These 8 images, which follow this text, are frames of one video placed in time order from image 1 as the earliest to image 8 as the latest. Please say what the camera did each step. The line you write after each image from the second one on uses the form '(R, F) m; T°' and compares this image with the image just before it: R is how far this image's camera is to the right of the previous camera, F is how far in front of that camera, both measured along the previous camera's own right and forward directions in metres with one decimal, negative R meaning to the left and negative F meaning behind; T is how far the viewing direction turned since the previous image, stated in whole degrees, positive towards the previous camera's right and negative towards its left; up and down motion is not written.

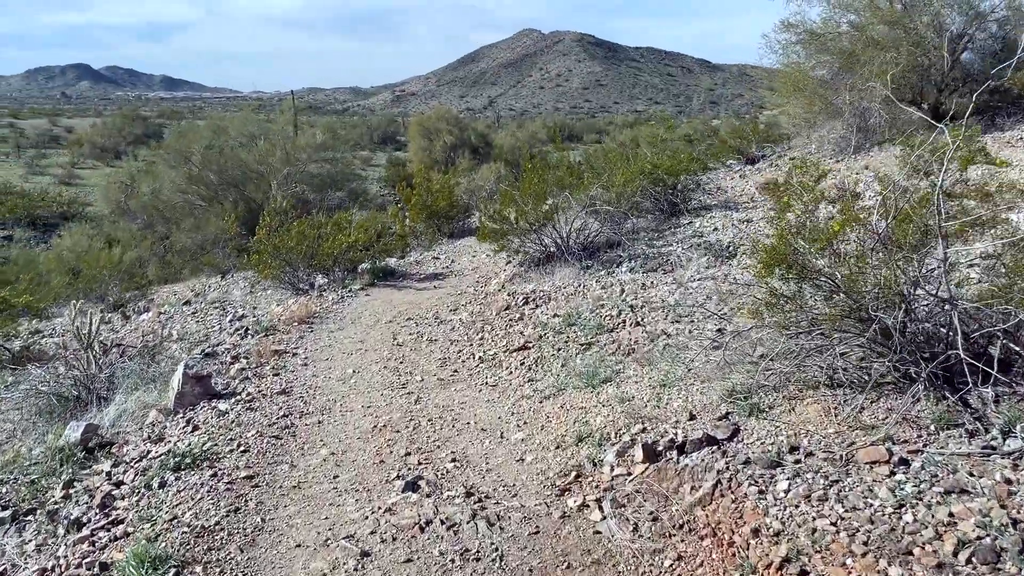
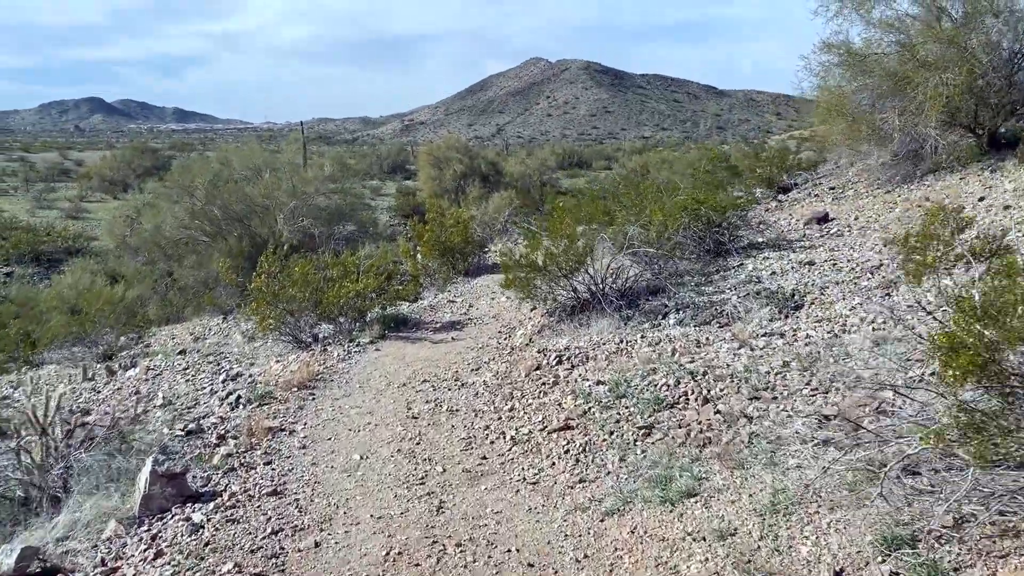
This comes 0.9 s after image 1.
(-0.2, +0.9) m; -1°
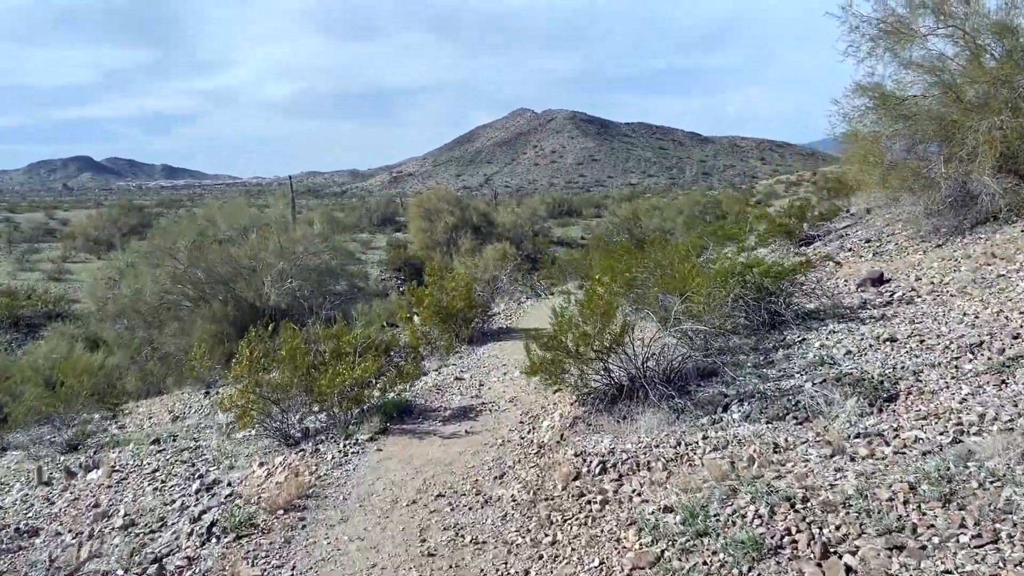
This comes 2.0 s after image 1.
(-0.2, +1.0) m; +1°
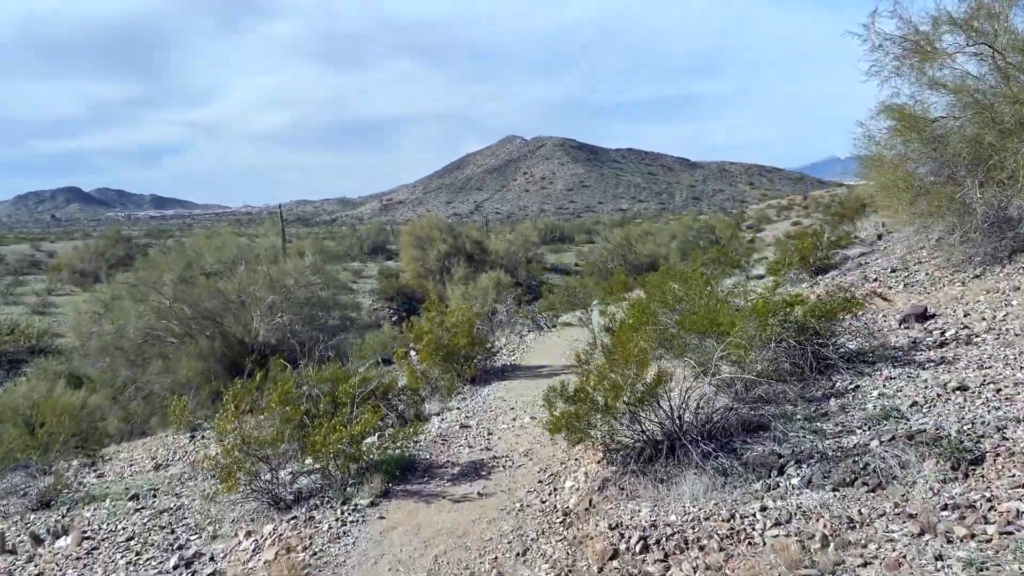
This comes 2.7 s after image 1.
(-0.2, +0.7) m; +1°
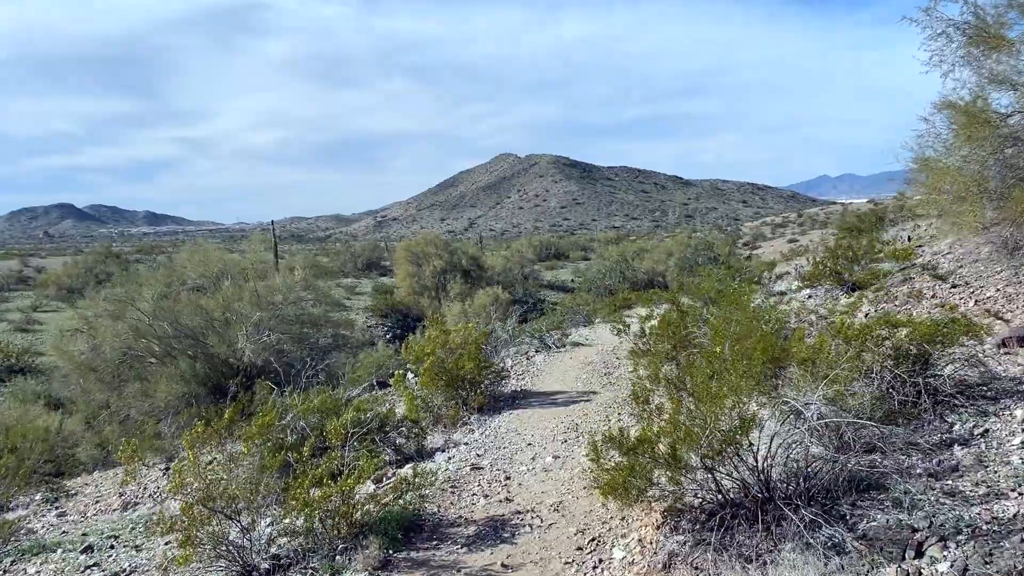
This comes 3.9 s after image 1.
(-0.2, +1.2) m; 0°
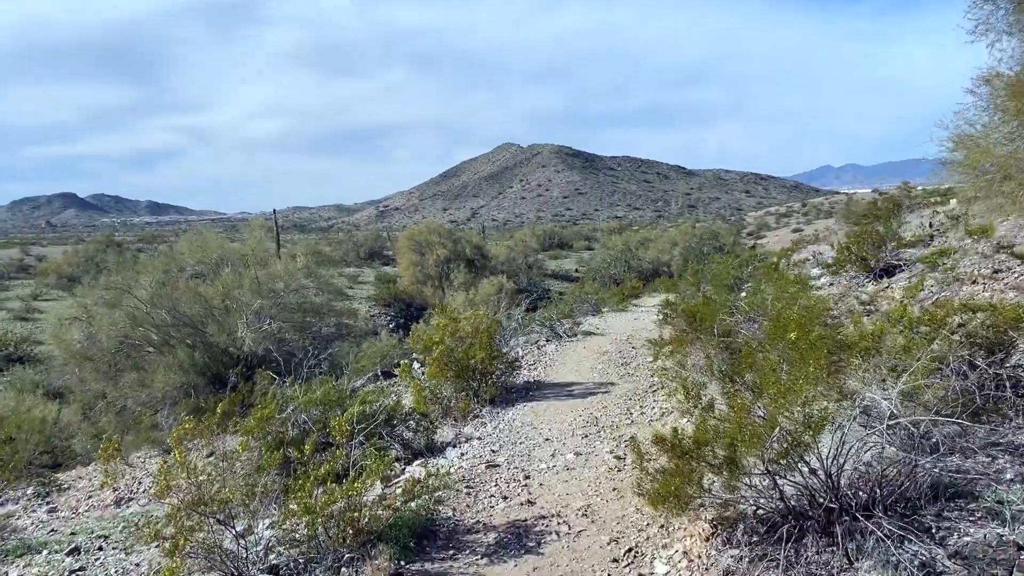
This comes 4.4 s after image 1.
(-0.1, +0.5) m; 0°
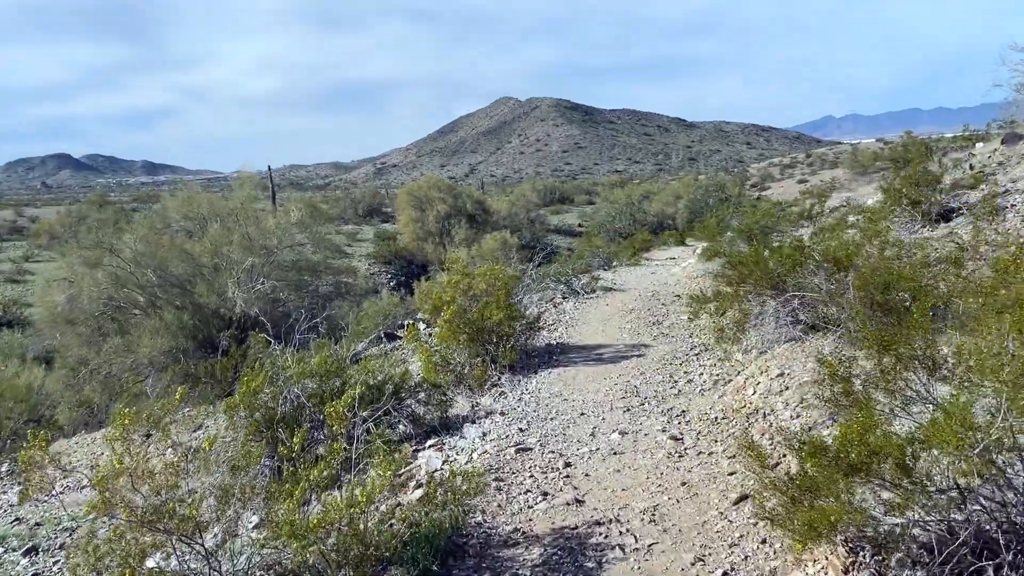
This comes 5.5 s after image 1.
(-0.2, +1.1) m; 0°
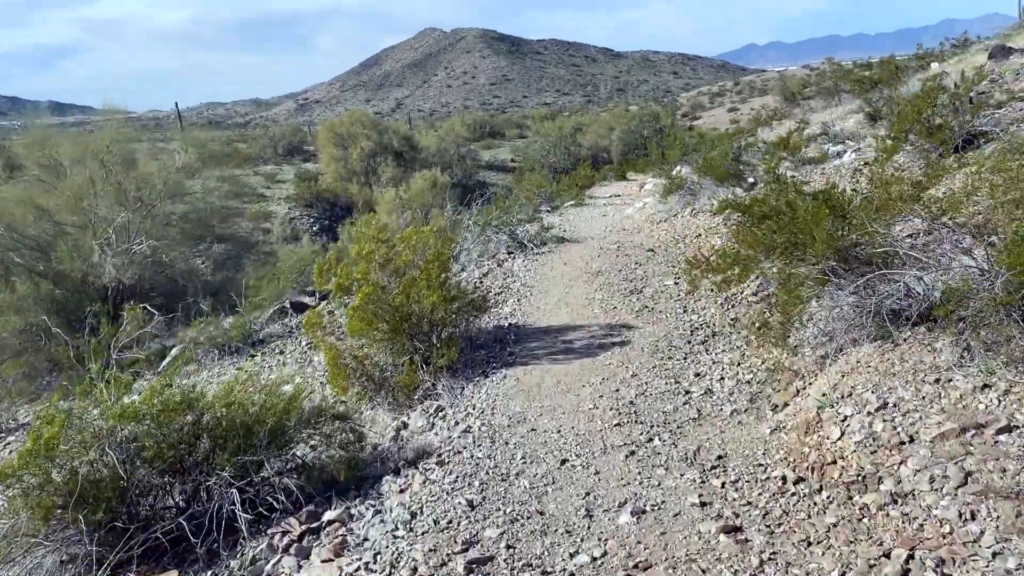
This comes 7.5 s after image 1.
(0.0, +2.3) m; +5°
